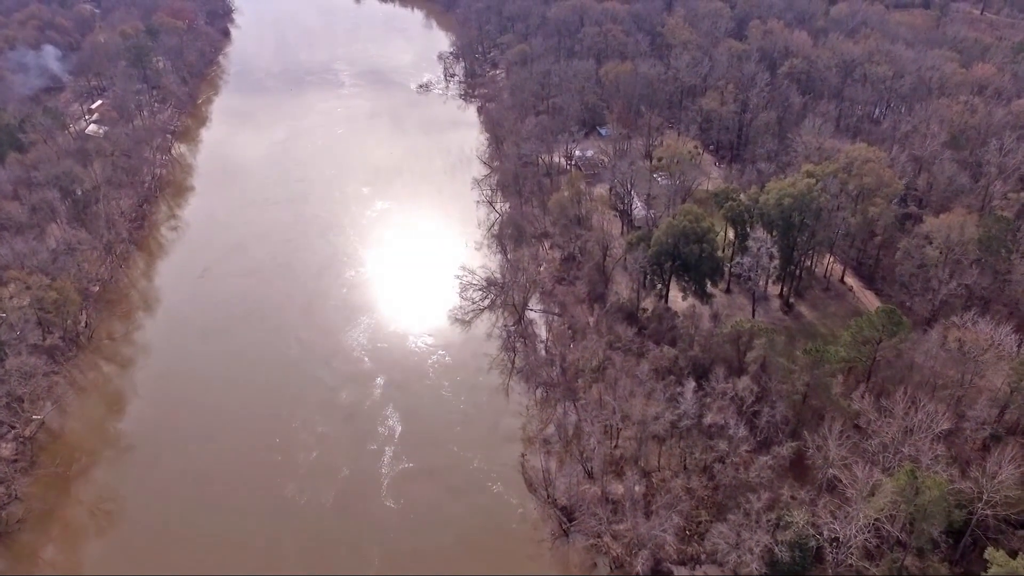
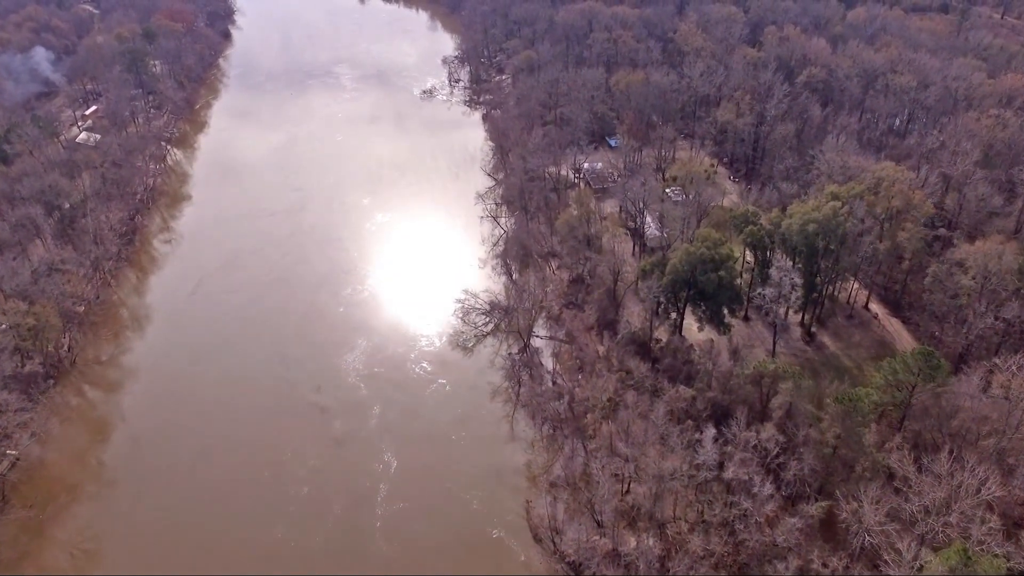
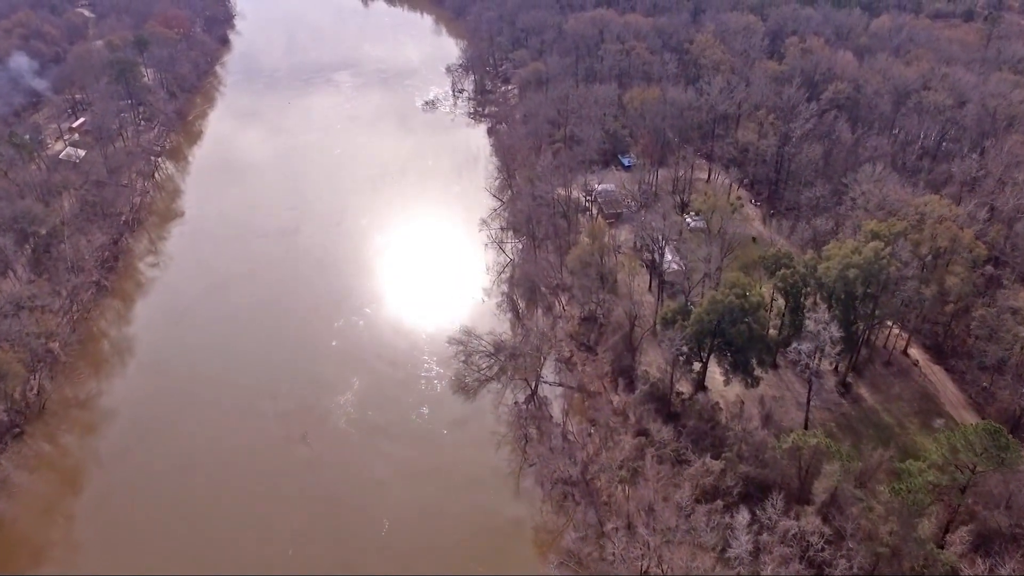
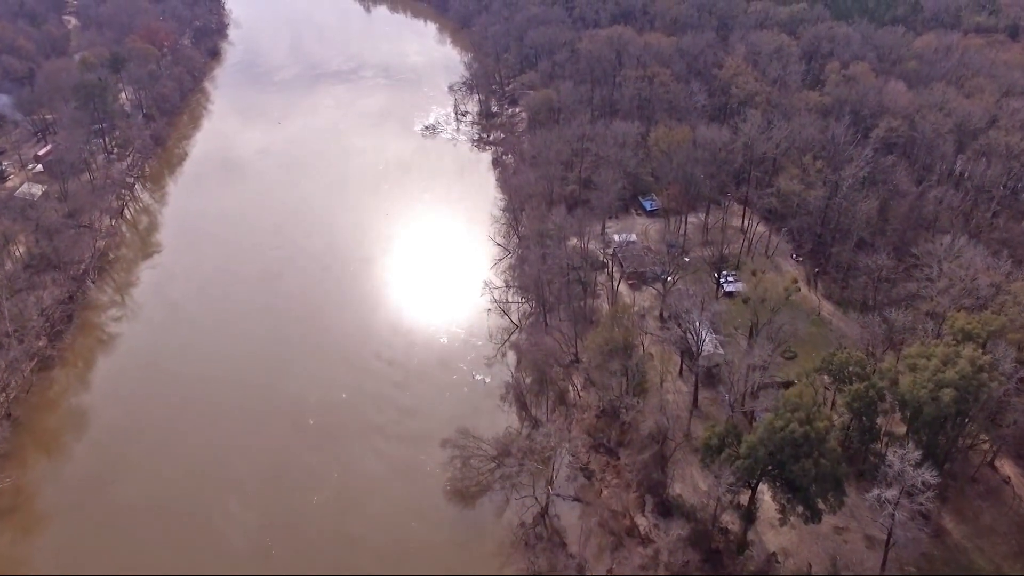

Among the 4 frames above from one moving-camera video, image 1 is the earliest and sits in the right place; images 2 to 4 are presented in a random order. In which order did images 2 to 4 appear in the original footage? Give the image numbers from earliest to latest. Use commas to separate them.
2, 3, 4
